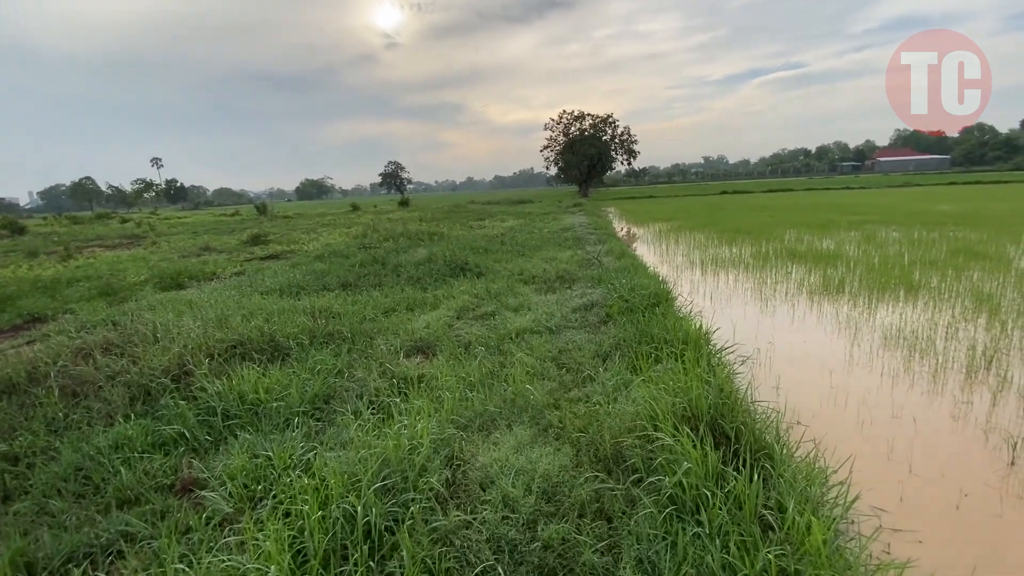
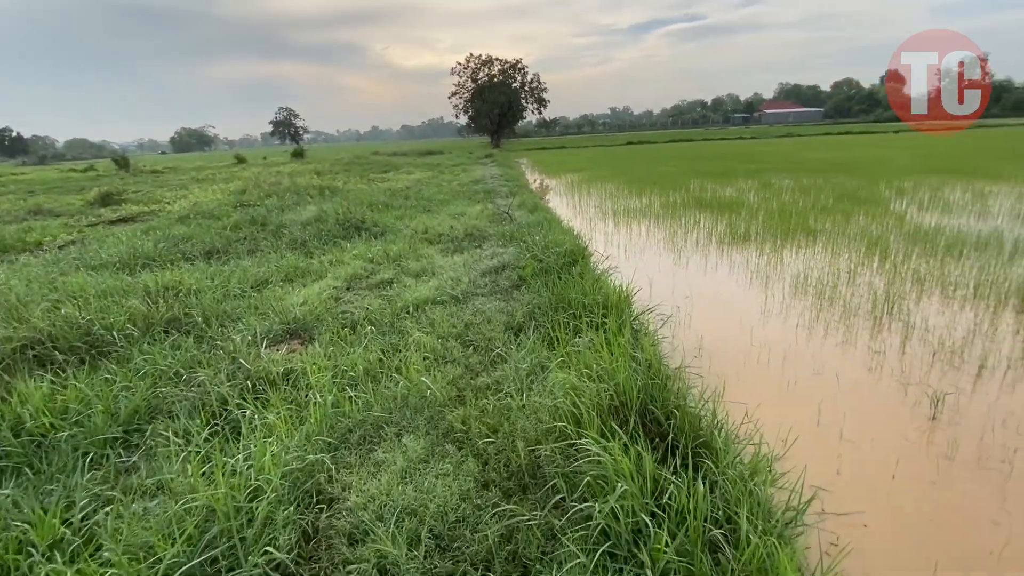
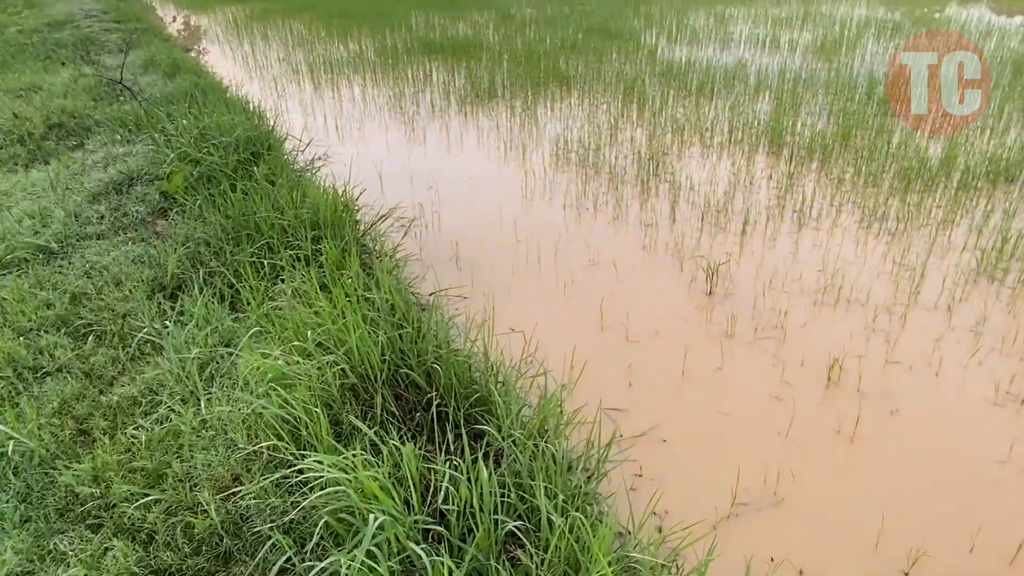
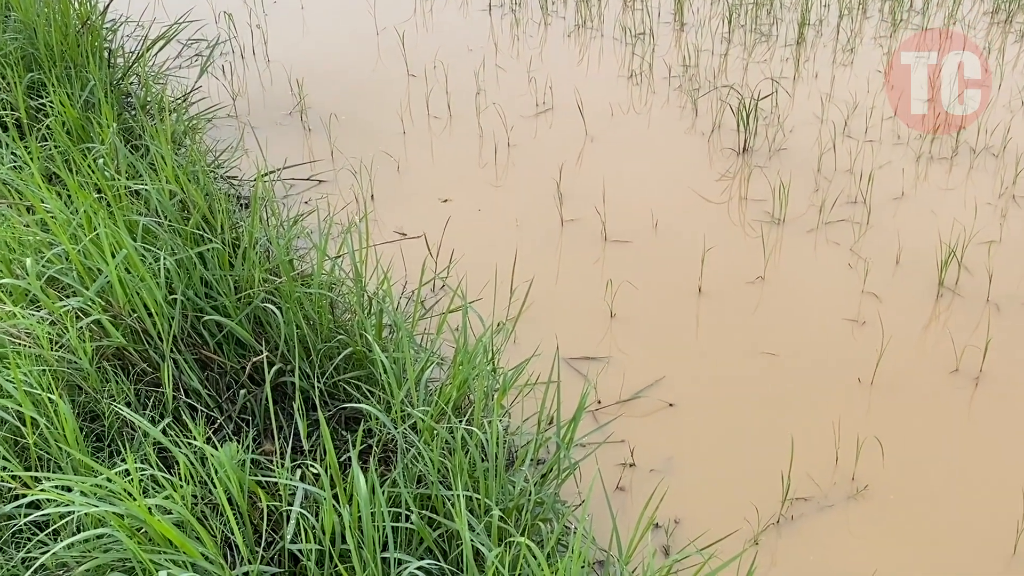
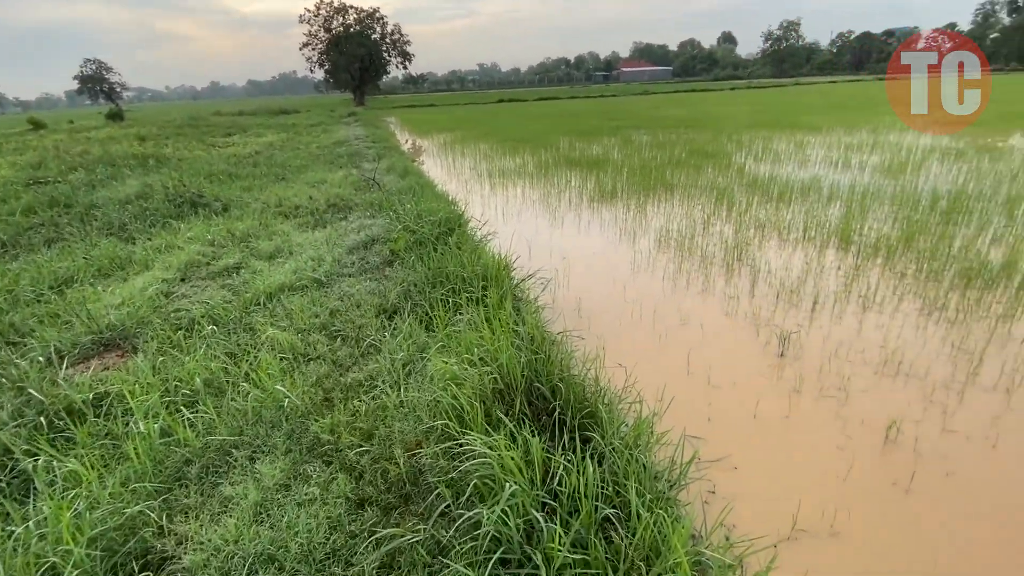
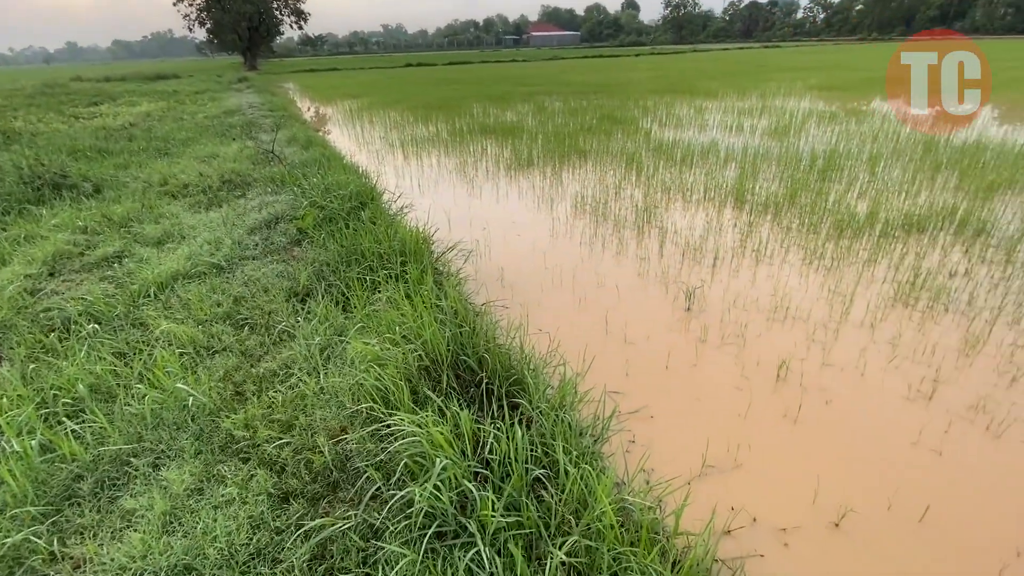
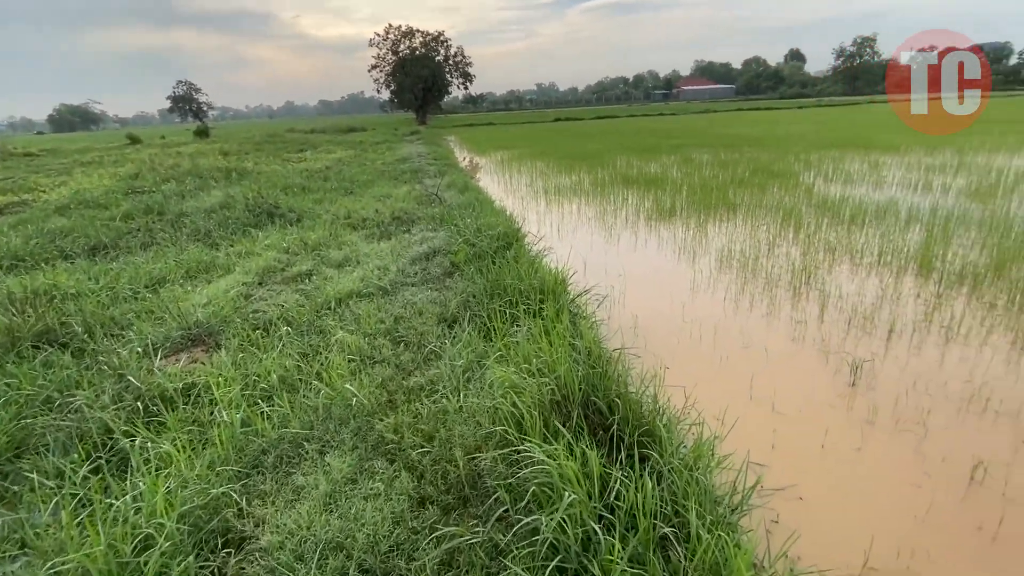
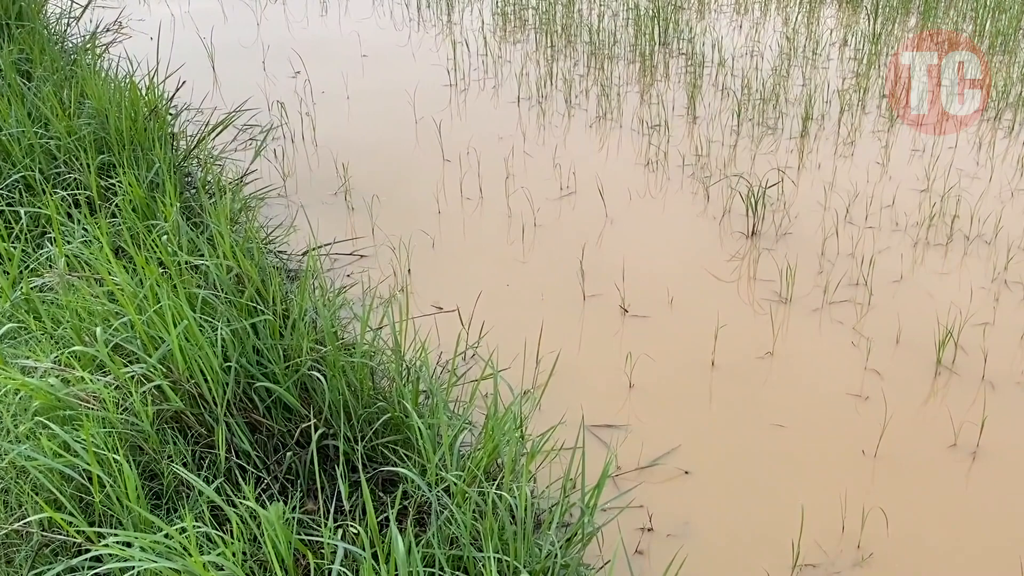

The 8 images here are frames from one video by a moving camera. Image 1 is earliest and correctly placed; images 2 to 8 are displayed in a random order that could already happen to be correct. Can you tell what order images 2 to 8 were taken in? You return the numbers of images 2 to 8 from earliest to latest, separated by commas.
2, 7, 5, 6, 3, 8, 4
